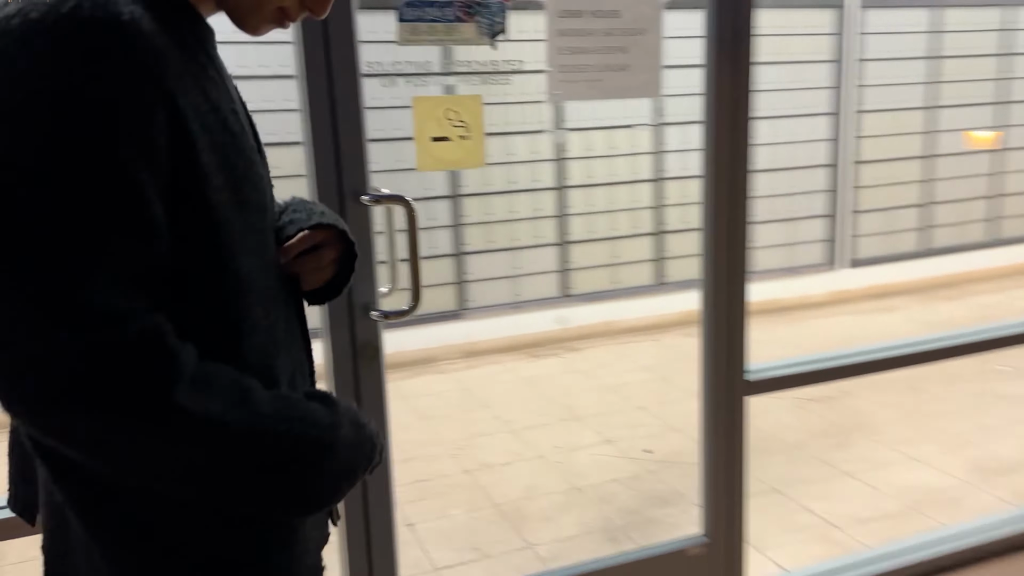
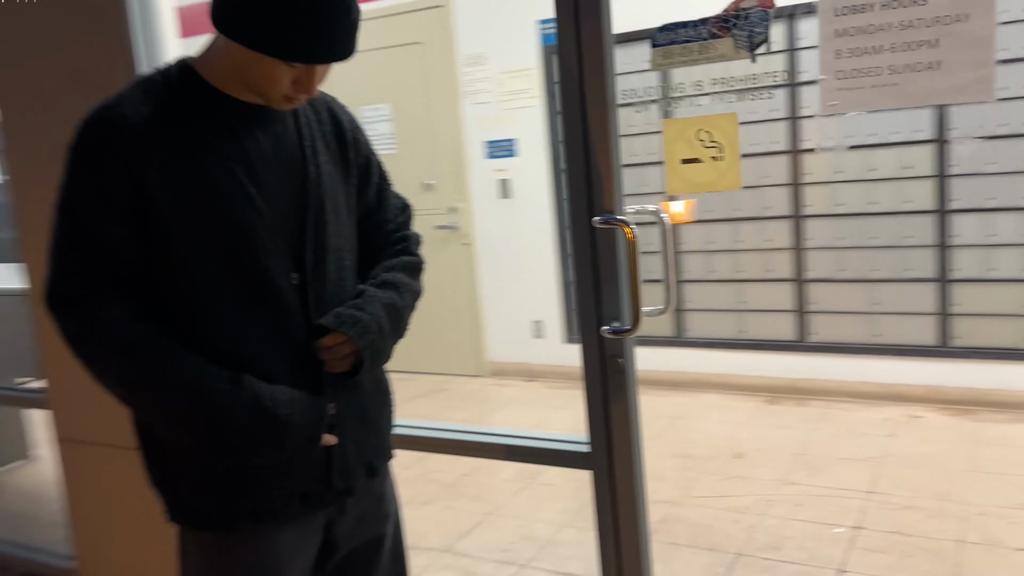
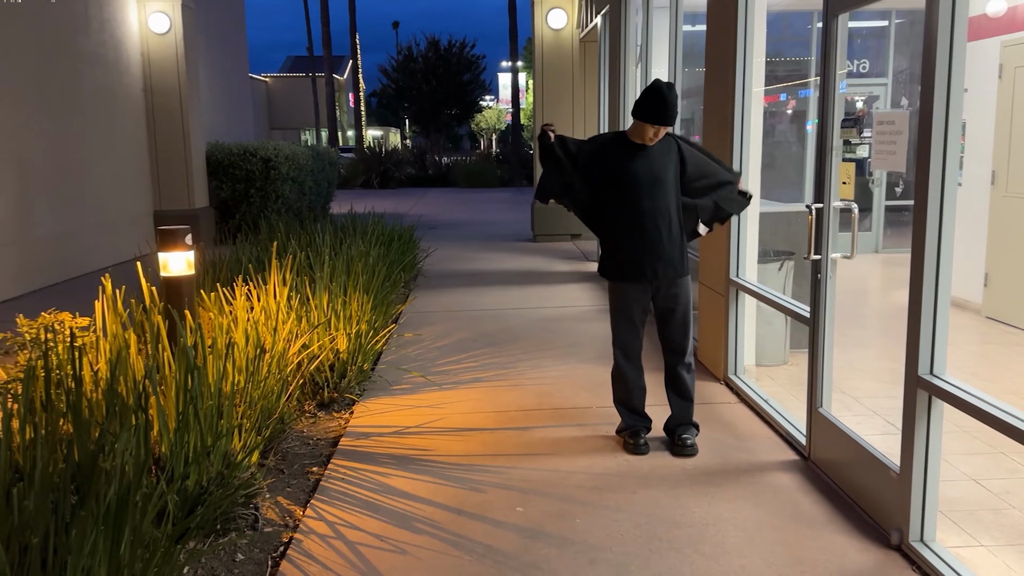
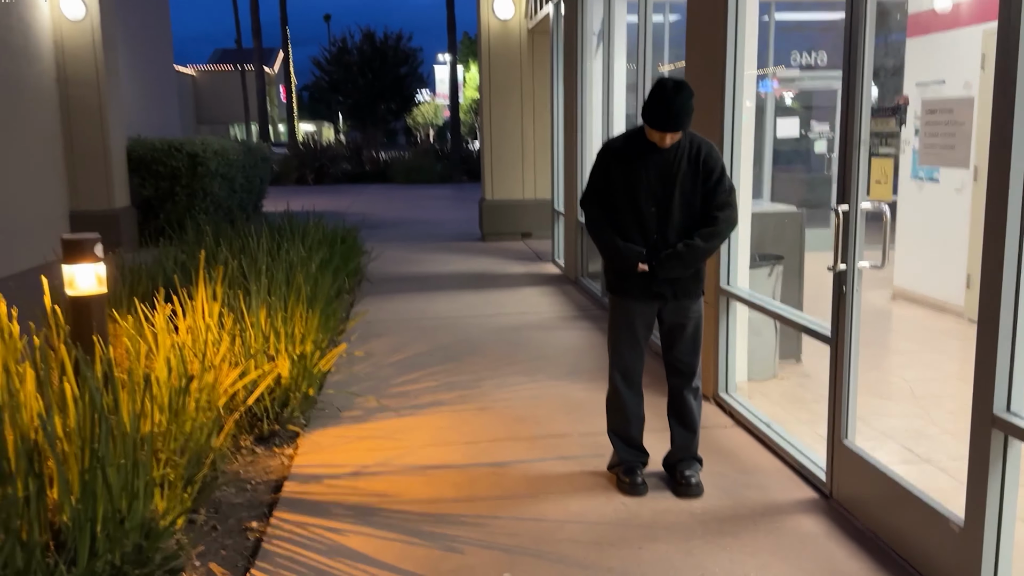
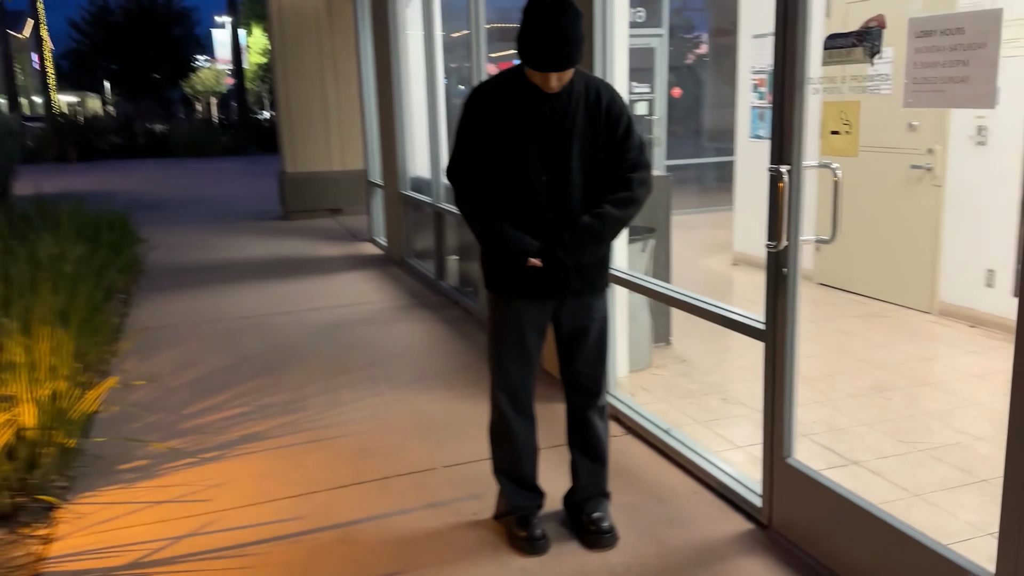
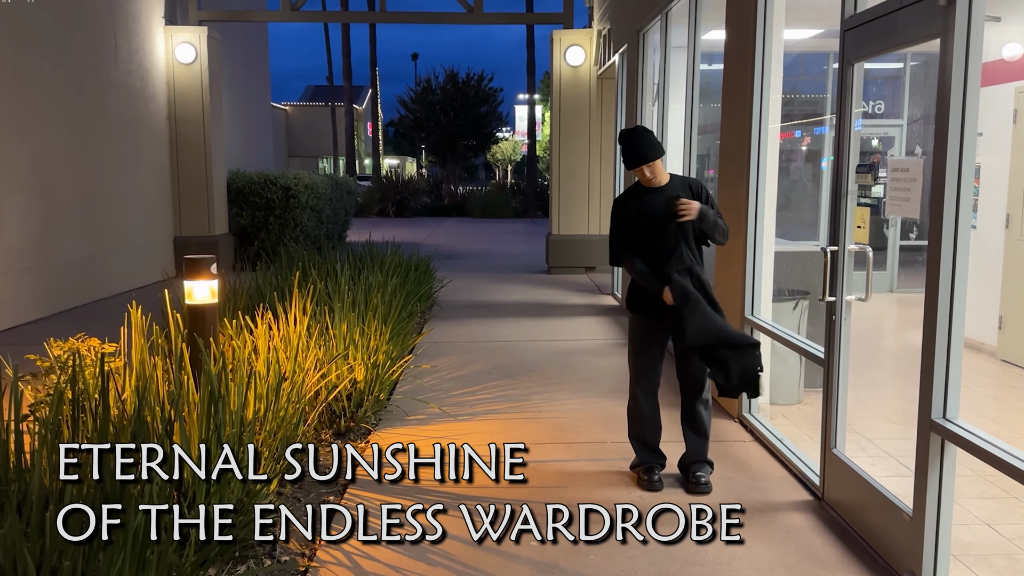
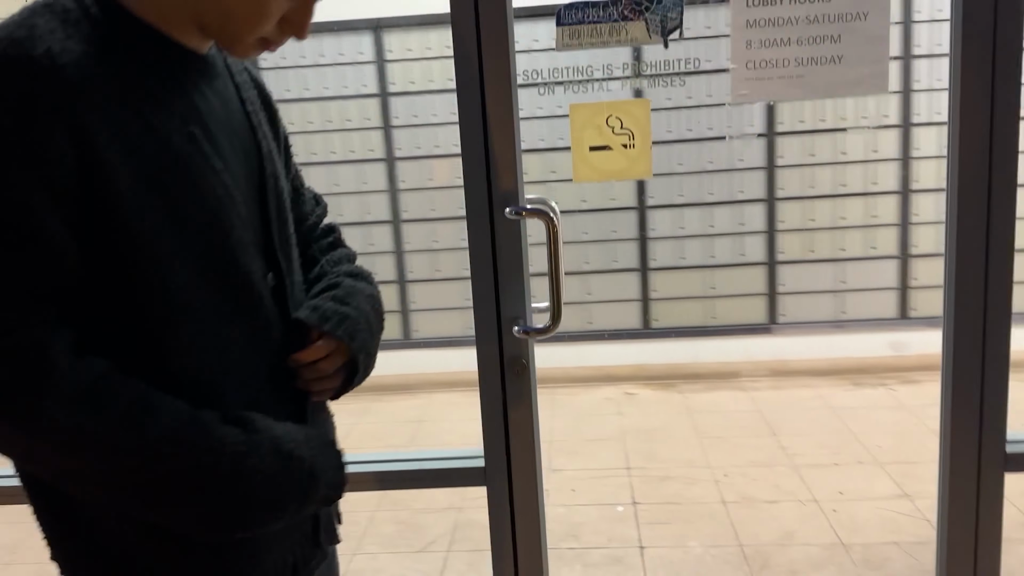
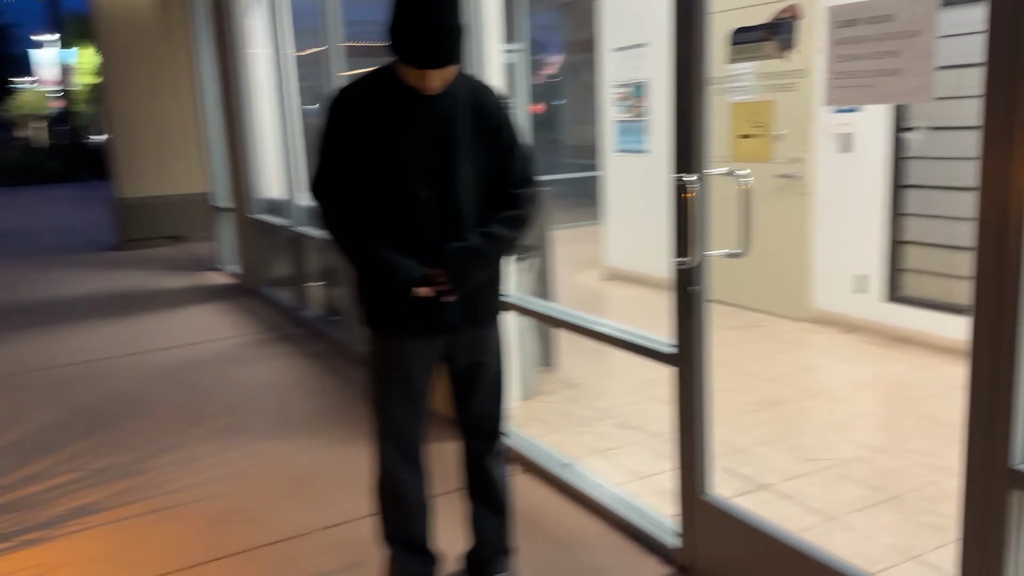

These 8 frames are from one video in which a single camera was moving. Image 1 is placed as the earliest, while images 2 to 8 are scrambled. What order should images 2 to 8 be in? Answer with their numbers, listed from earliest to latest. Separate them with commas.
7, 2, 8, 5, 4, 3, 6
